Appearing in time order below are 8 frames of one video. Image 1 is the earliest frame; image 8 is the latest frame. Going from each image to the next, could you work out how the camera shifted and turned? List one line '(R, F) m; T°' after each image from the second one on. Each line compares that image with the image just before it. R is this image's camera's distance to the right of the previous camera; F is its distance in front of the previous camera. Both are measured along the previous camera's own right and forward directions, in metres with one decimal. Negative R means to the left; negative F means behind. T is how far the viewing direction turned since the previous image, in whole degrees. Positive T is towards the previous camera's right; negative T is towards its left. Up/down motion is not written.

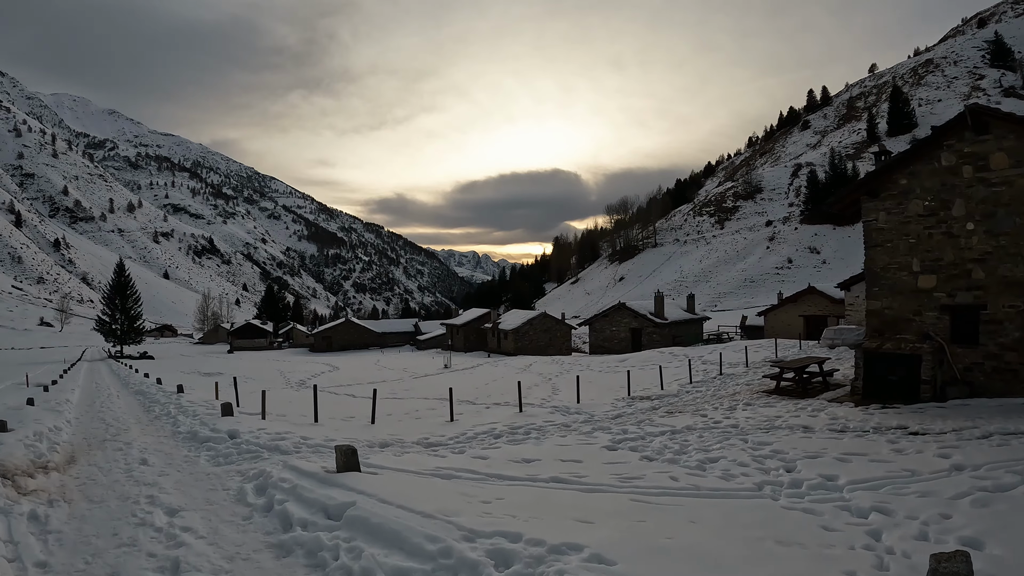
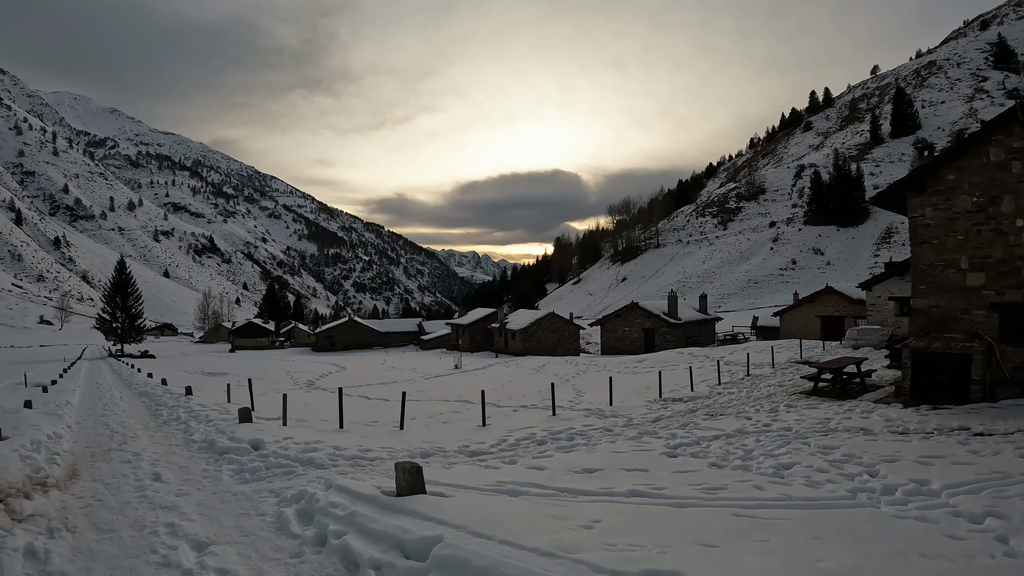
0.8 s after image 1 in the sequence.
(-0.9, +1.0) m; 0°
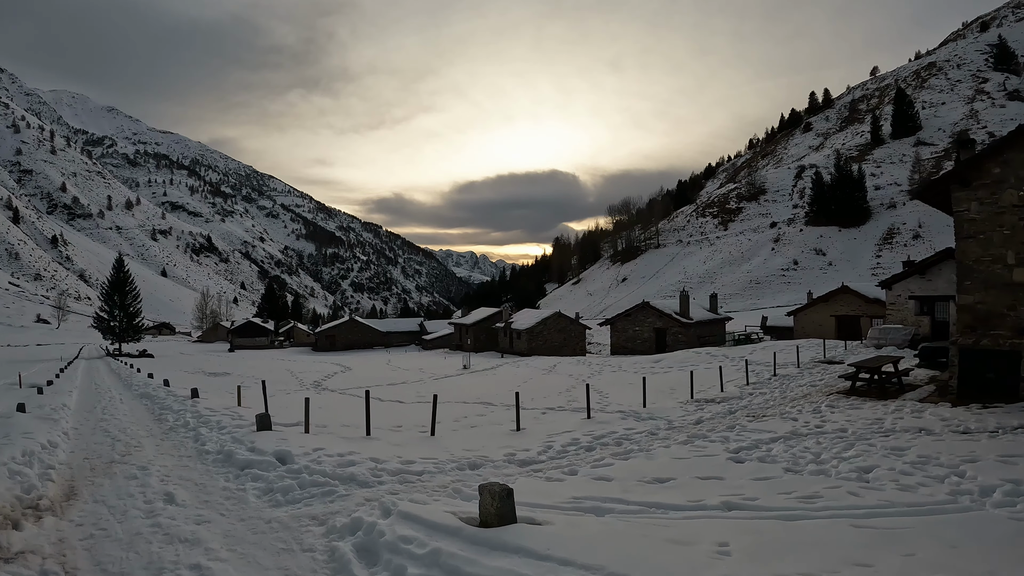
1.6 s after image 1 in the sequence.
(-0.9, +1.0) m; 0°
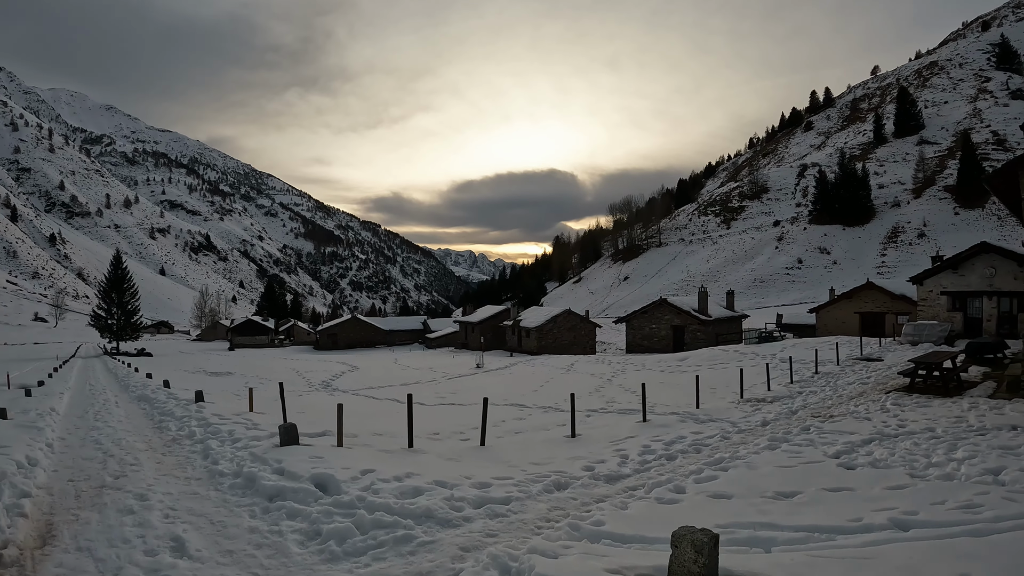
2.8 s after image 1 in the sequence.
(-1.1, +1.5) m; 0°
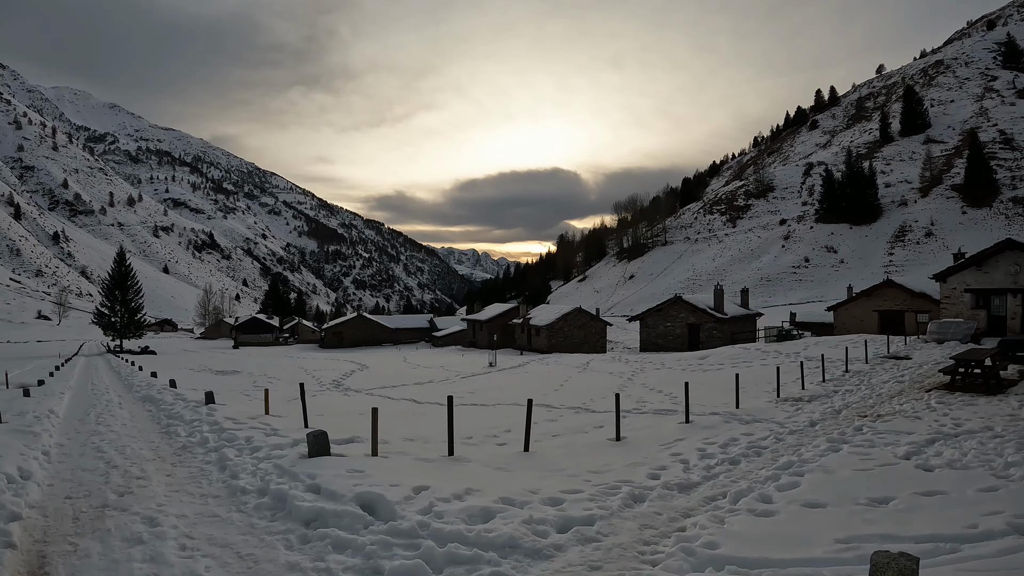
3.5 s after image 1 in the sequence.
(-0.8, +0.9) m; 0°
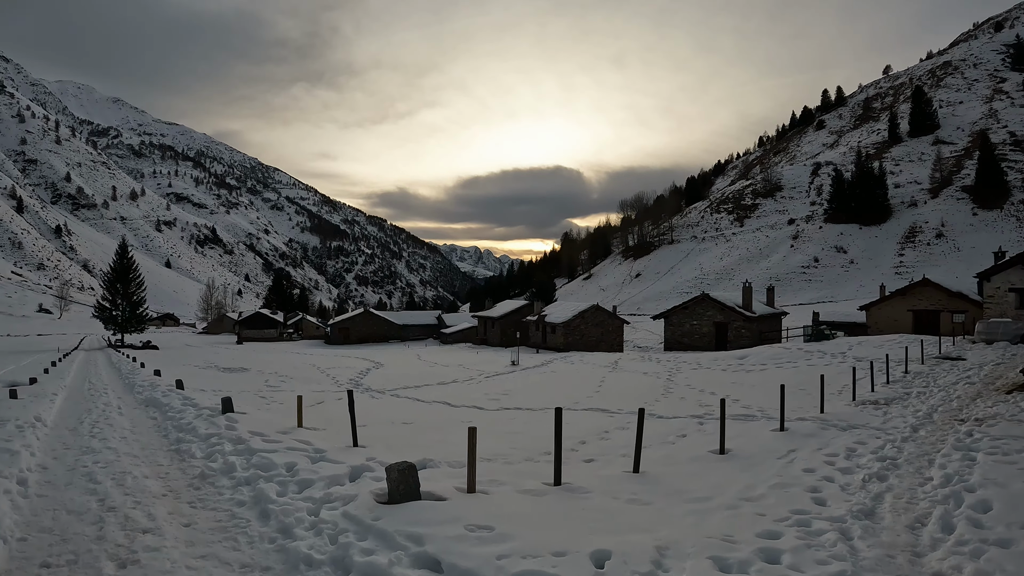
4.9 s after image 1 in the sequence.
(-1.5, +1.8) m; 0°
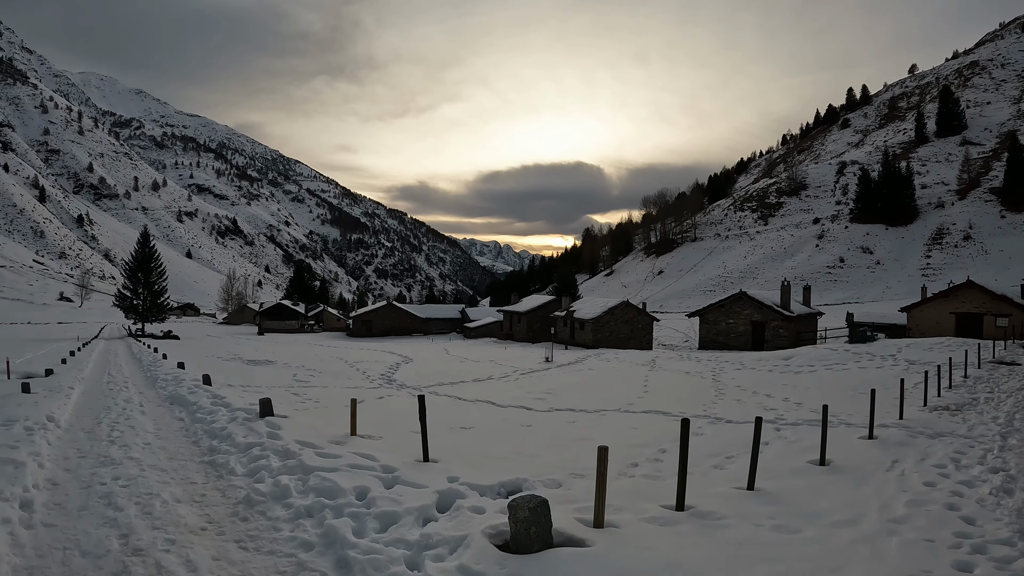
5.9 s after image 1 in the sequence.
(-1.1, +1.3) m; -2°
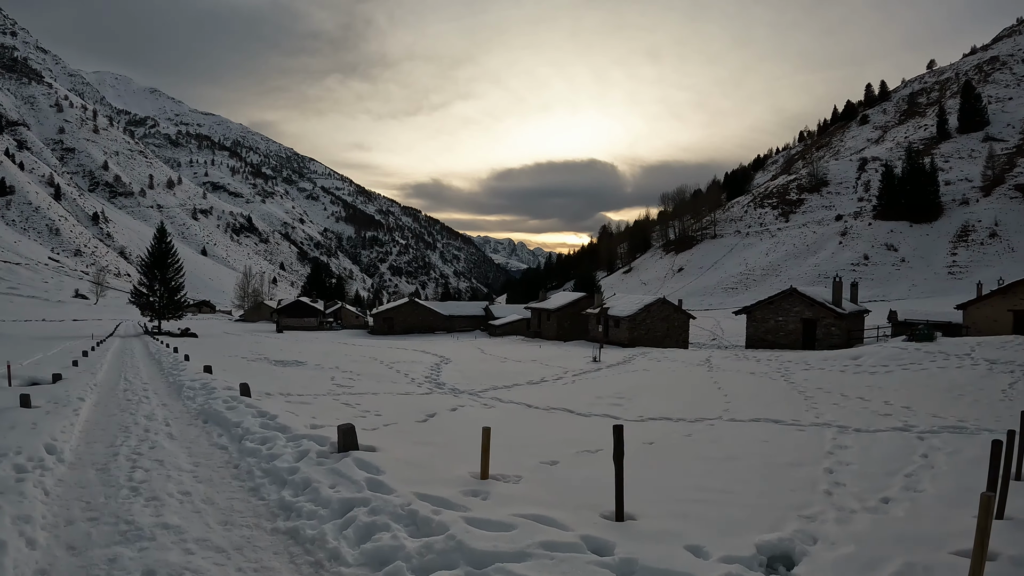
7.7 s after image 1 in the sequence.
(-1.9, +2.1) m; -1°
